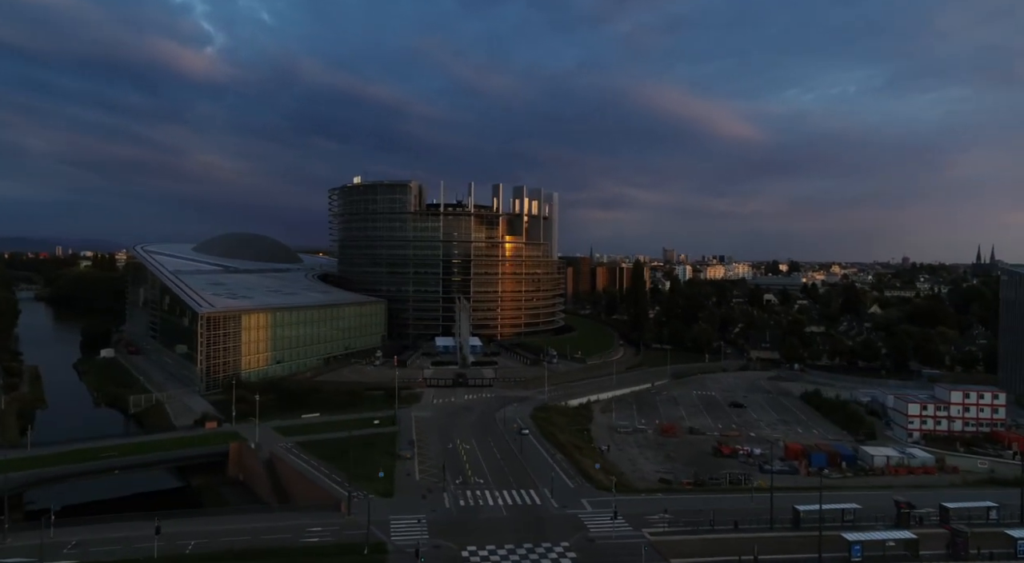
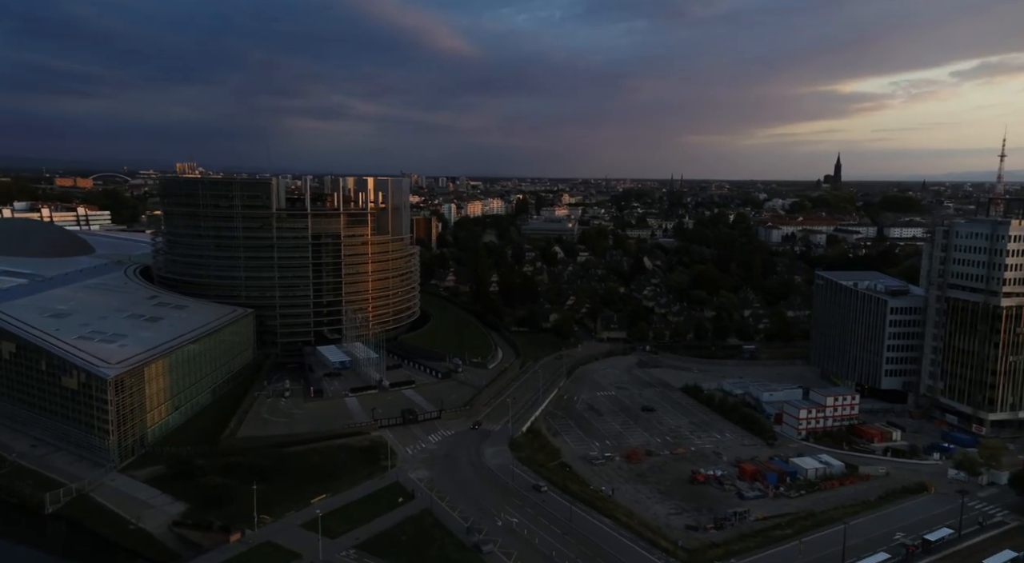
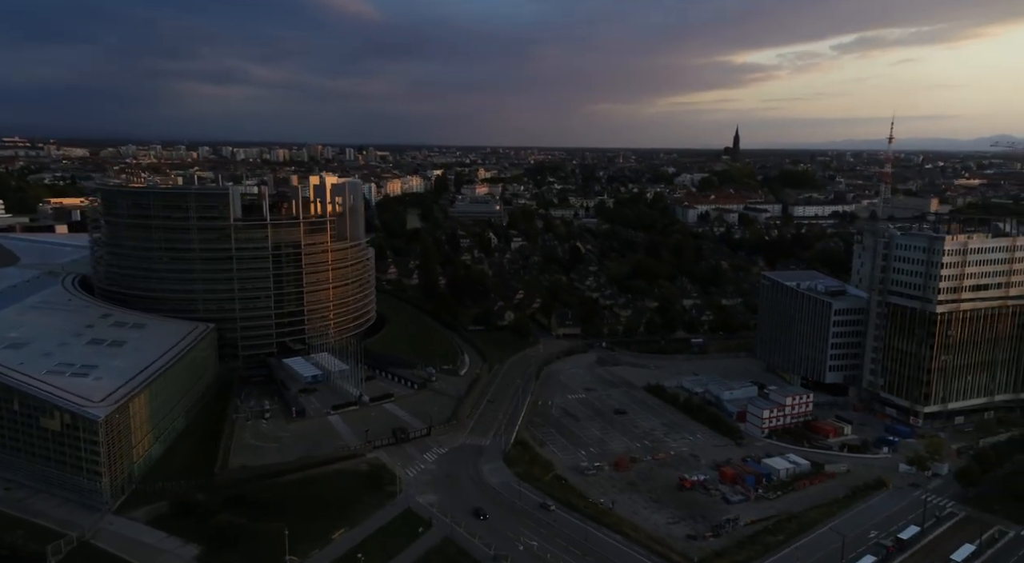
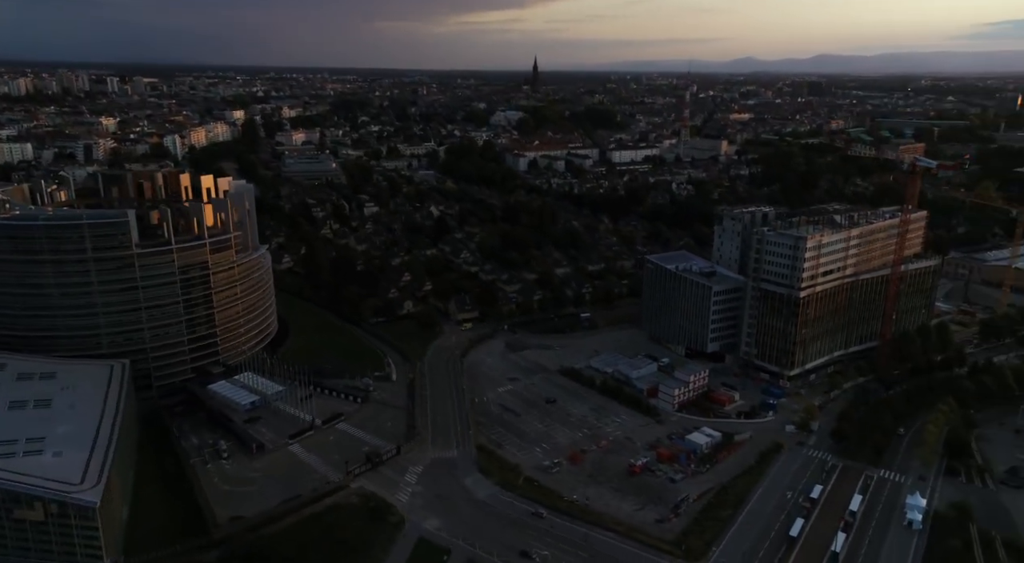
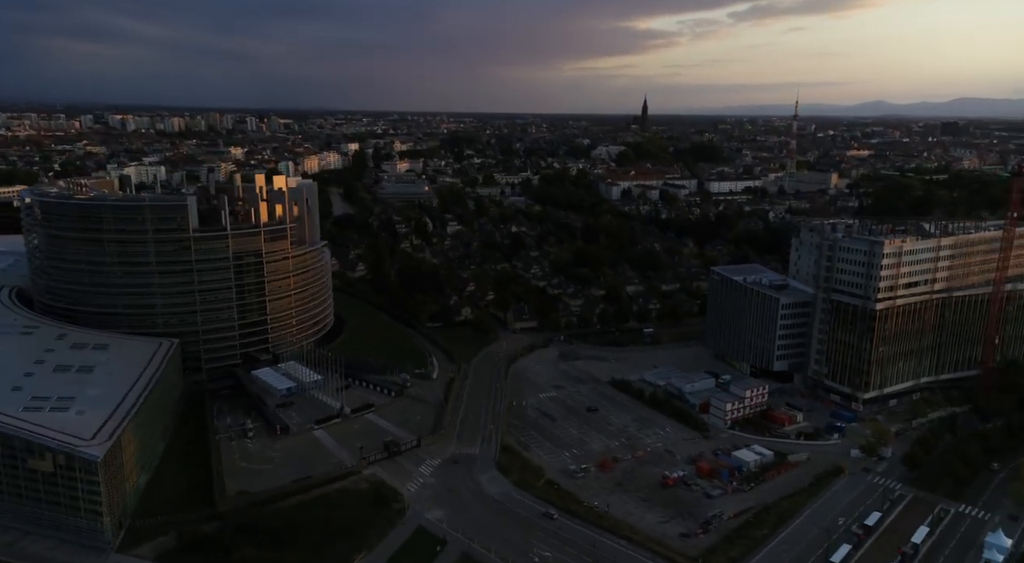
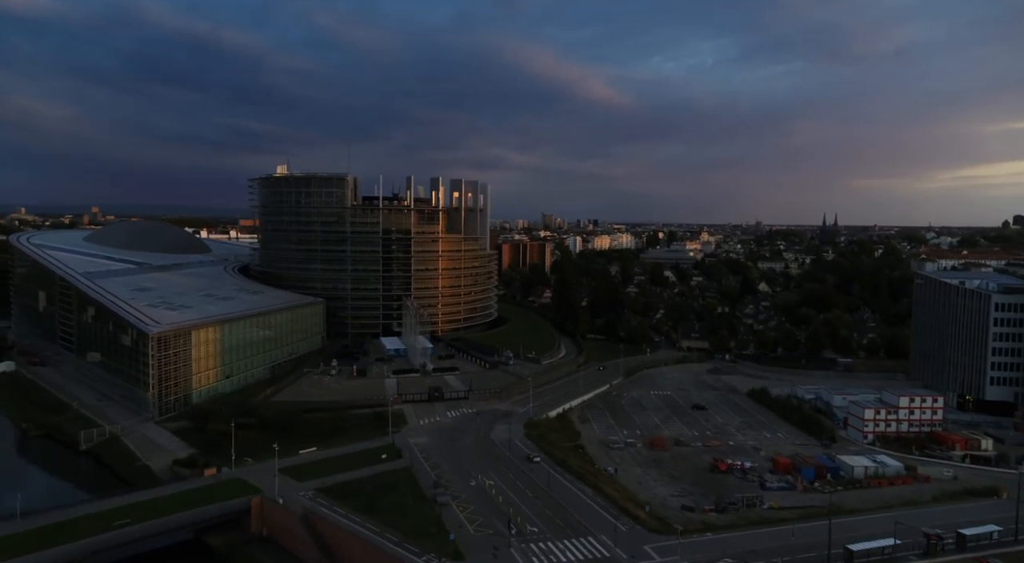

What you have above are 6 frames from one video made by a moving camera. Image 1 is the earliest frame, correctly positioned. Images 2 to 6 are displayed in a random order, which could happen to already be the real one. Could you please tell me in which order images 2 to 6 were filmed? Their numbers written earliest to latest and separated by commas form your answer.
6, 2, 3, 5, 4
